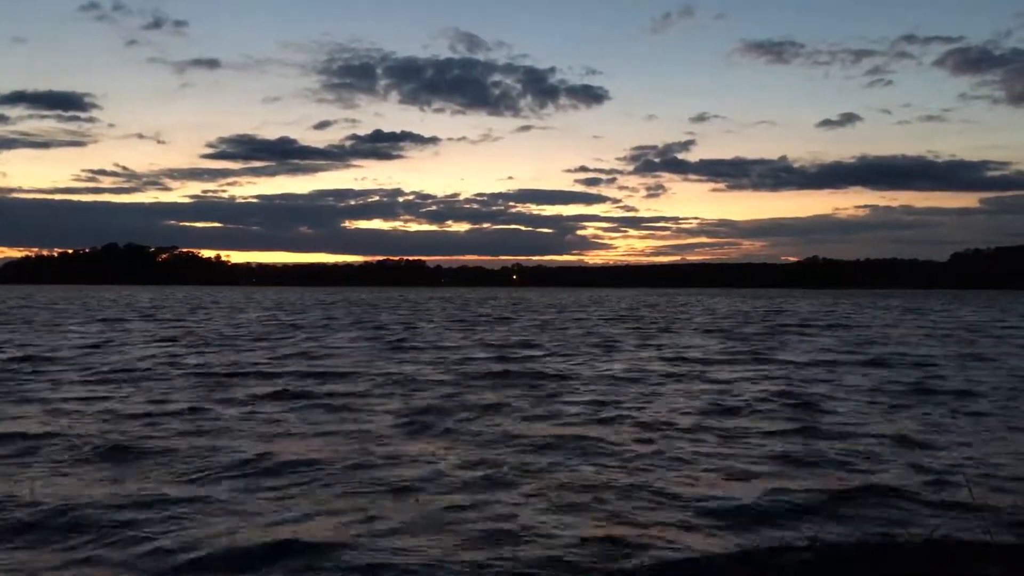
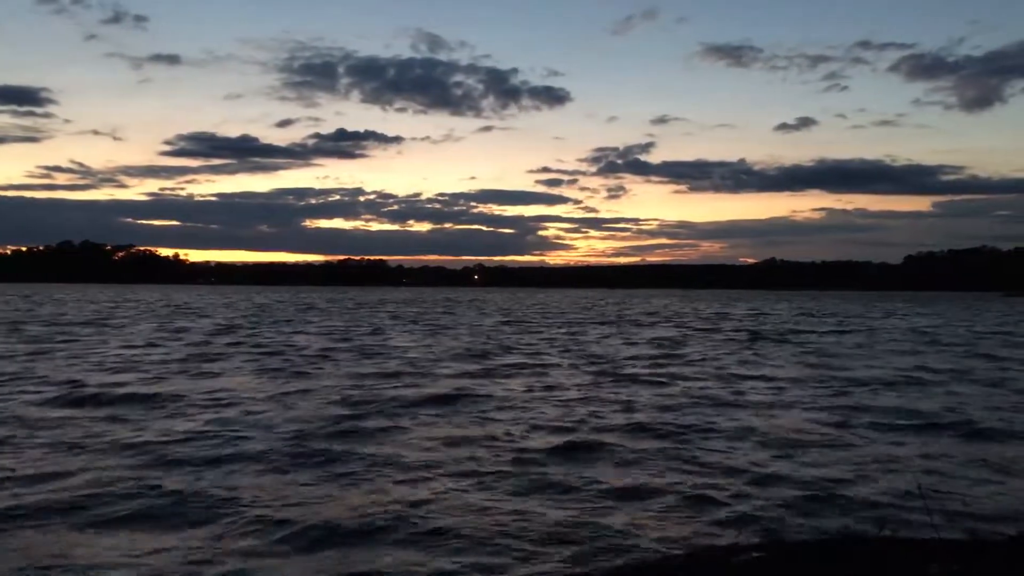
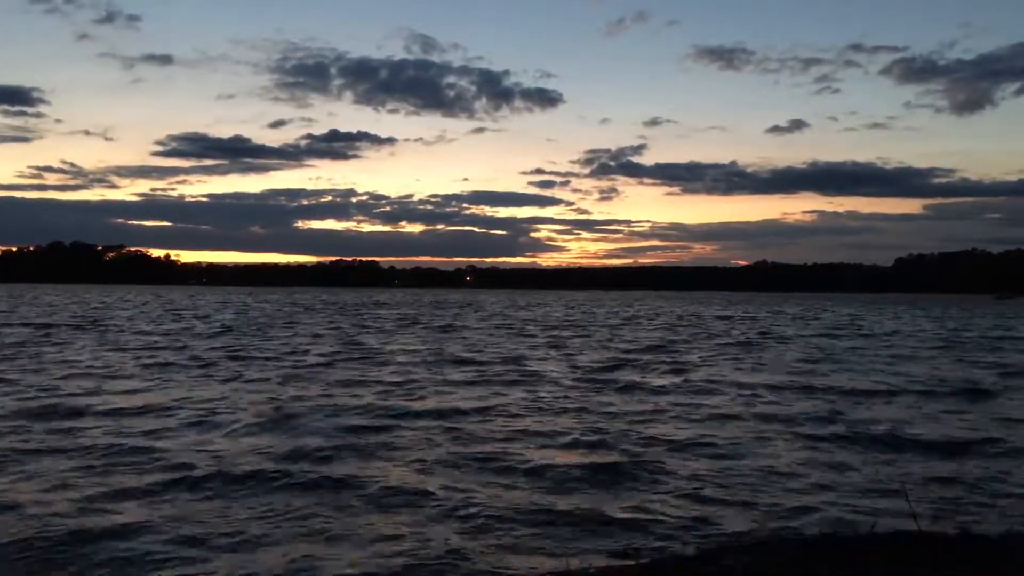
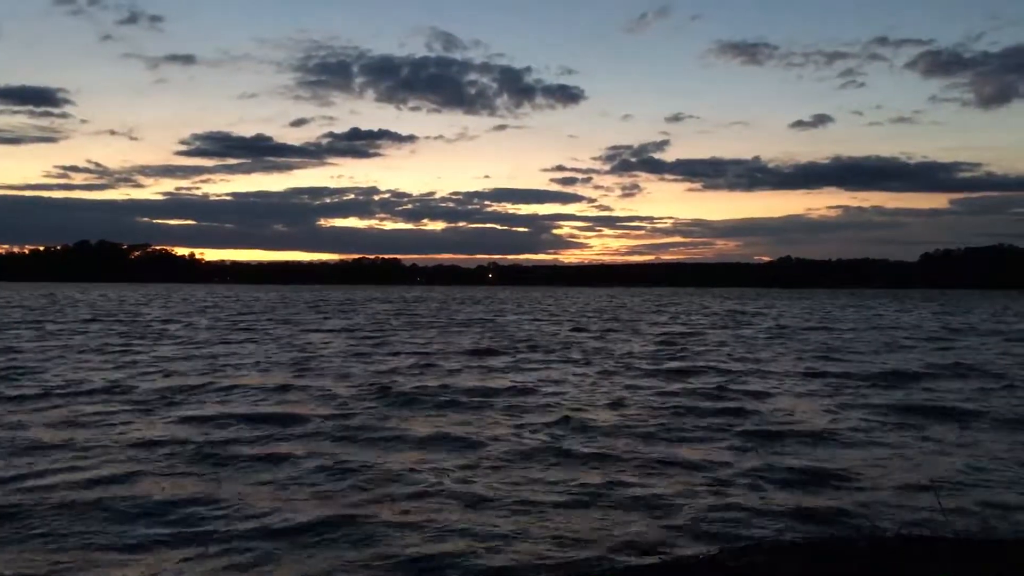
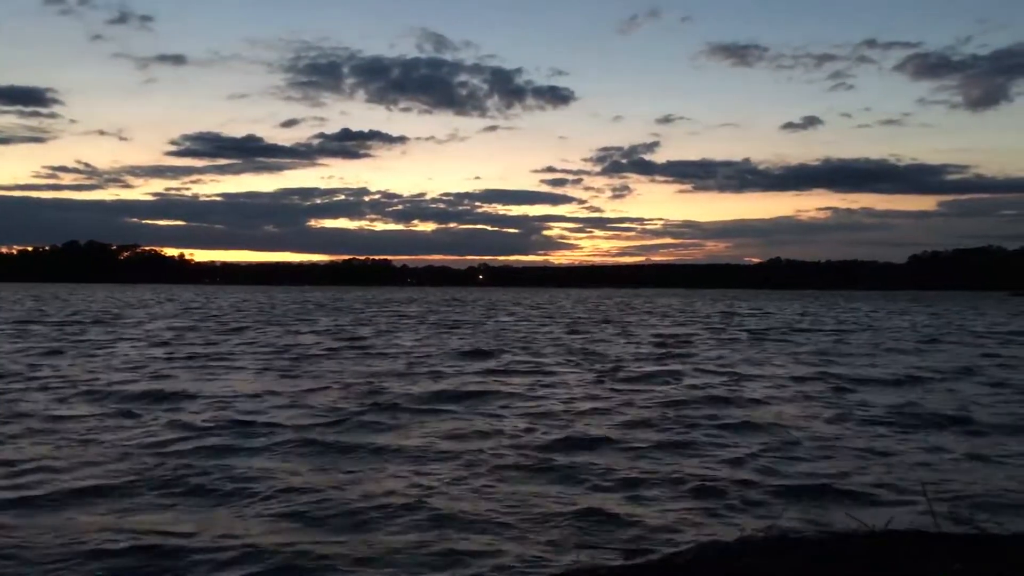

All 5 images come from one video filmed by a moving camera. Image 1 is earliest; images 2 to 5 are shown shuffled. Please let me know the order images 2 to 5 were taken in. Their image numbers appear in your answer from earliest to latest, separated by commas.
4, 5, 2, 3
